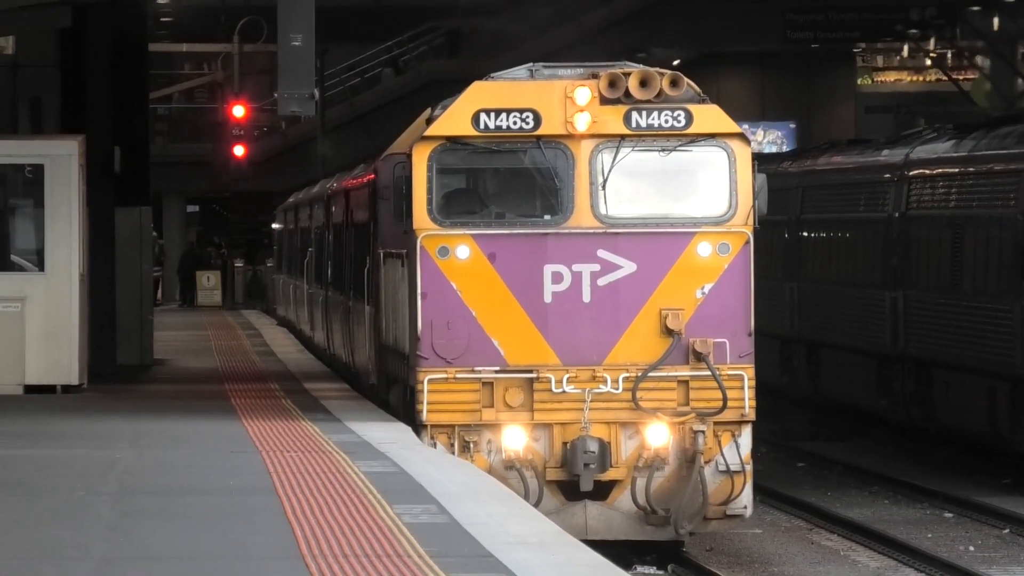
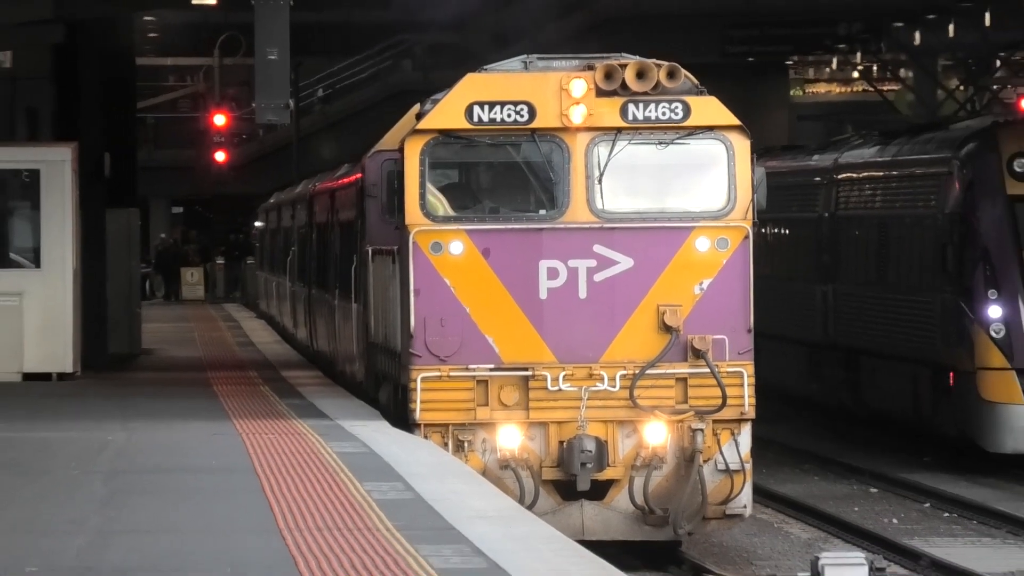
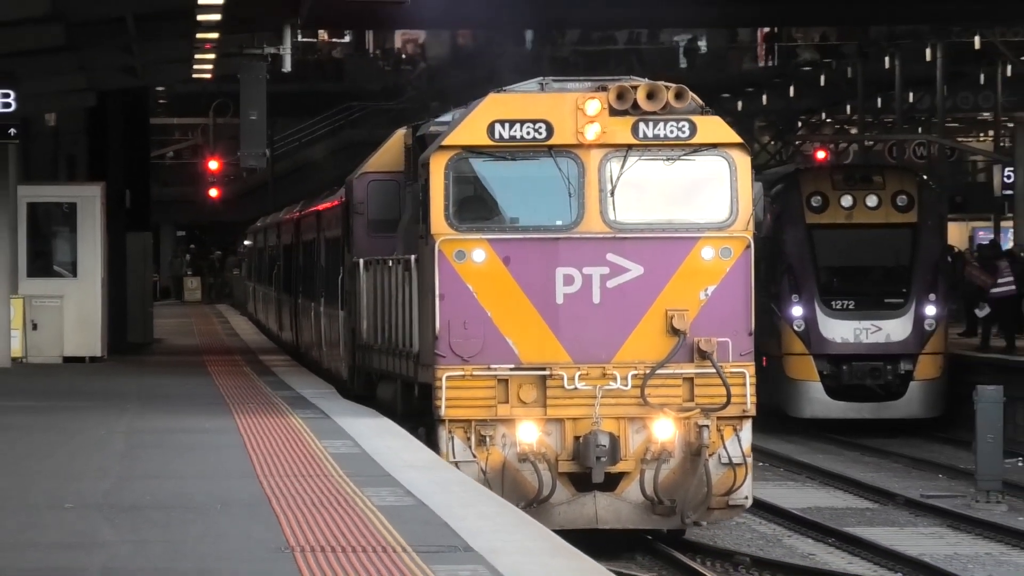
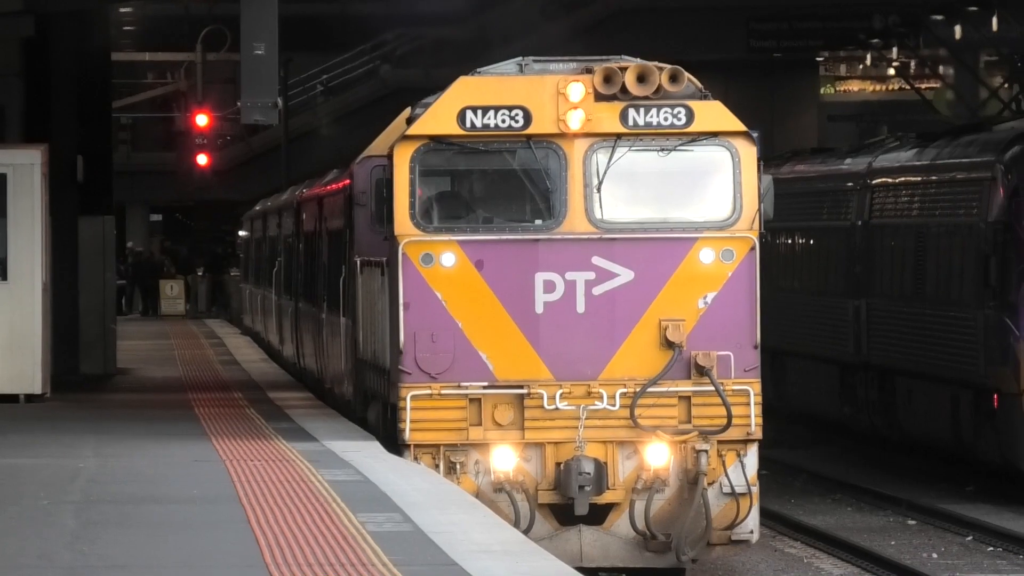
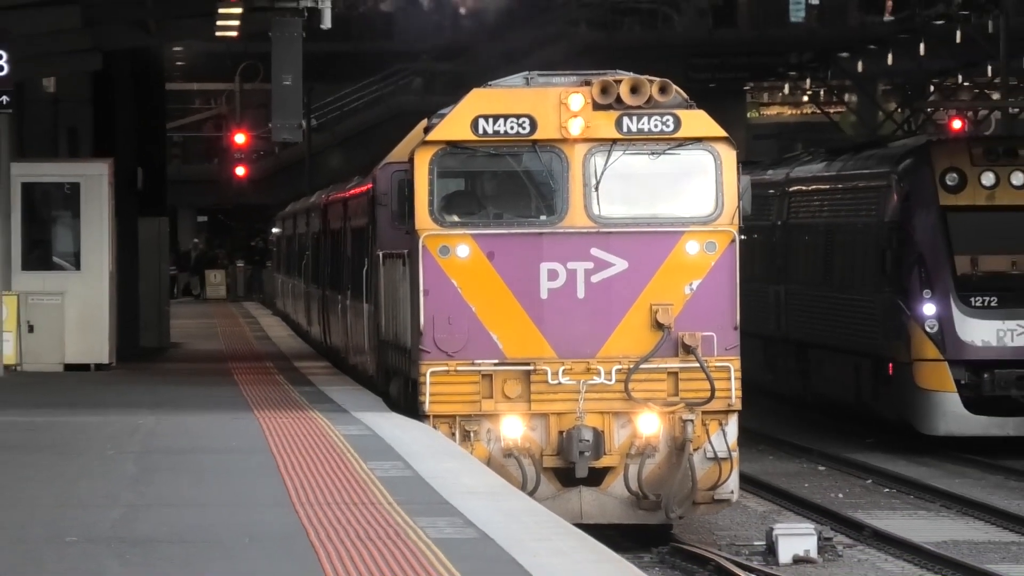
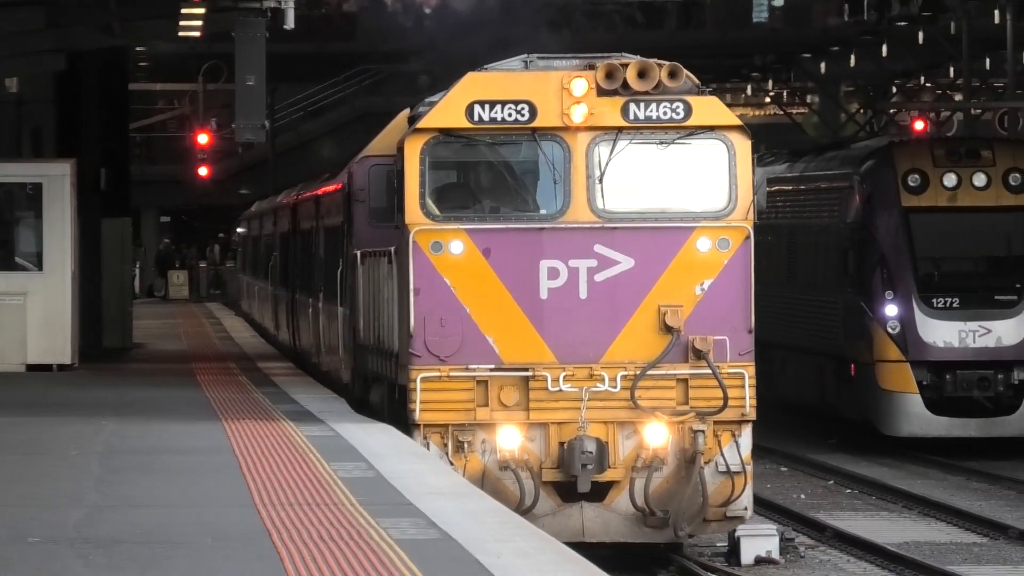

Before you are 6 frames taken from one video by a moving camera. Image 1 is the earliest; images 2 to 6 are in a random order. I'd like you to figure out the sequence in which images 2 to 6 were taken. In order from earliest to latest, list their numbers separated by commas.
4, 2, 5, 6, 3
